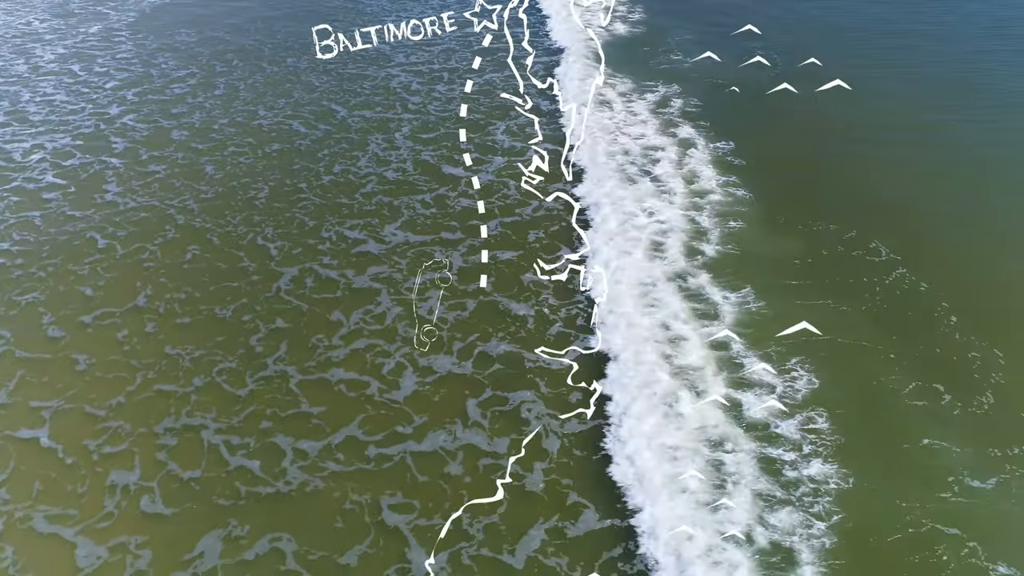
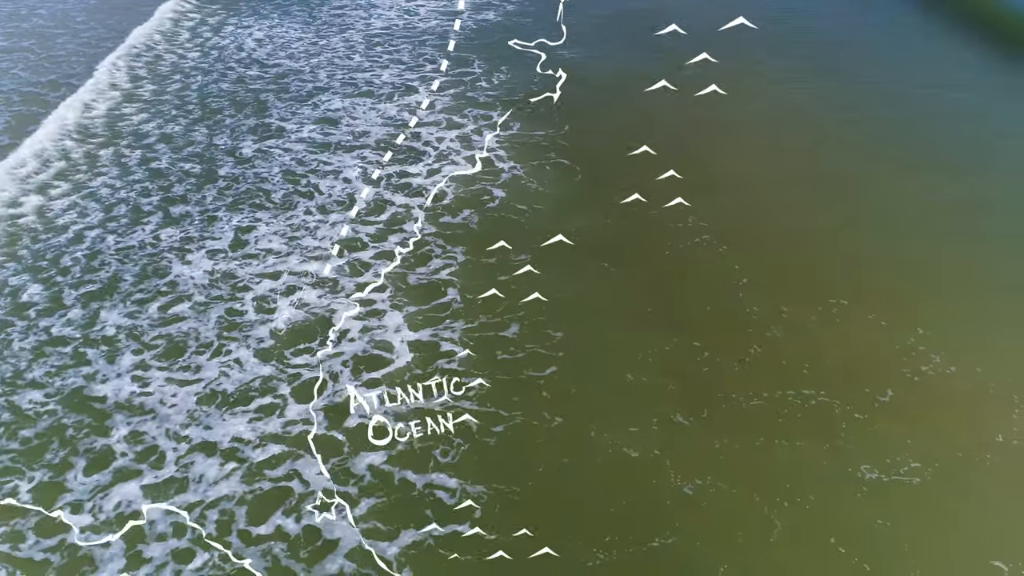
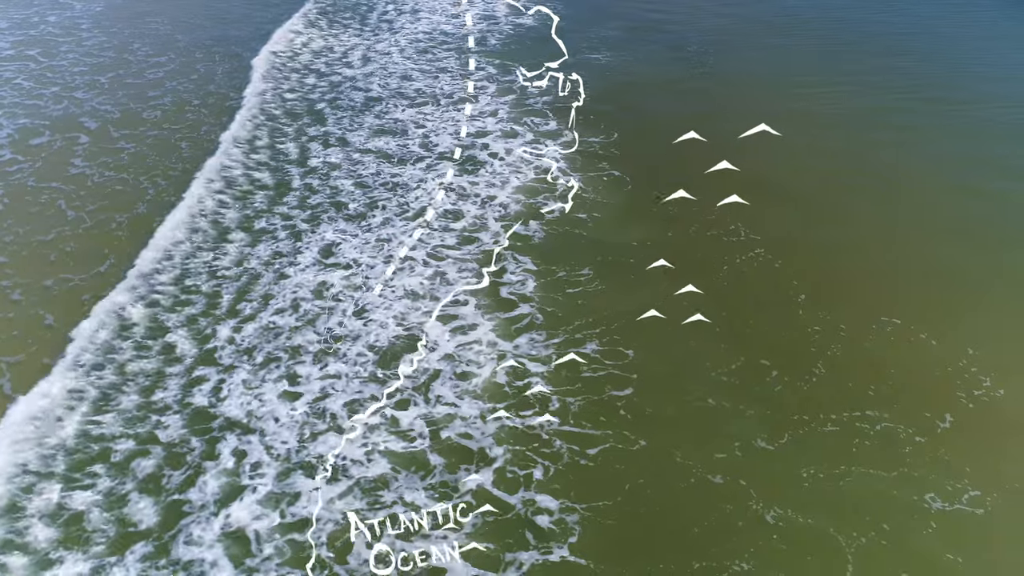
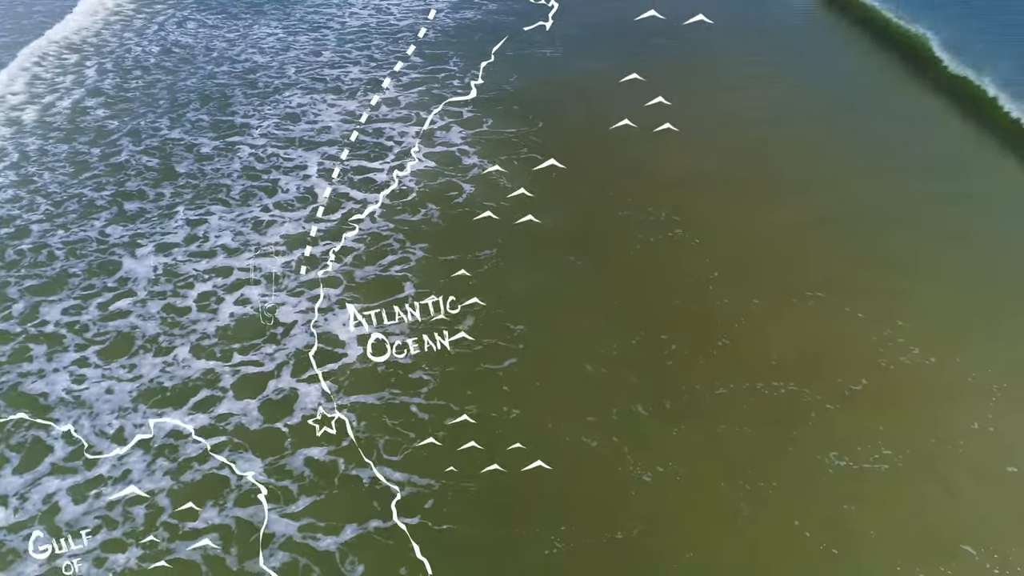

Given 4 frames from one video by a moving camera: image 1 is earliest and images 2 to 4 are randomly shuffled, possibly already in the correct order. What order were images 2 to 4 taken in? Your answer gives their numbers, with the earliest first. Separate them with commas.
3, 2, 4
